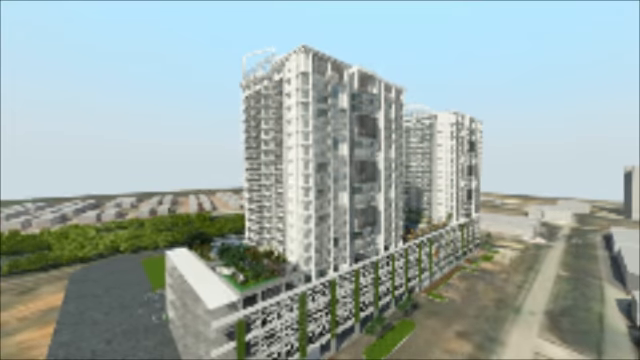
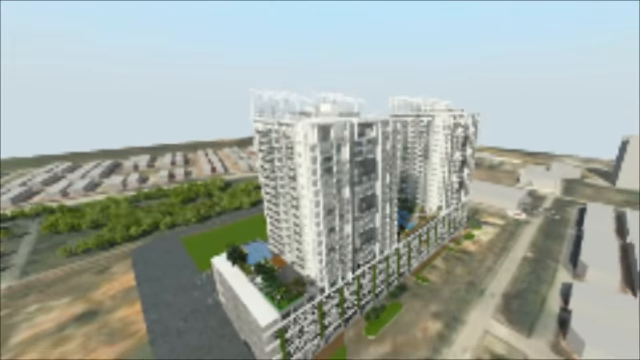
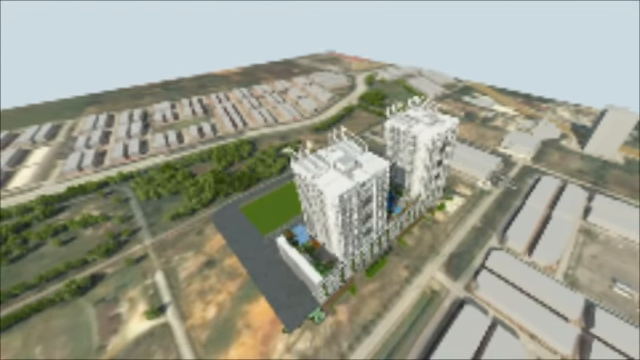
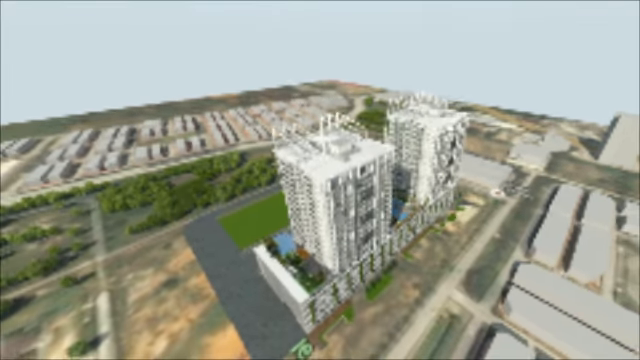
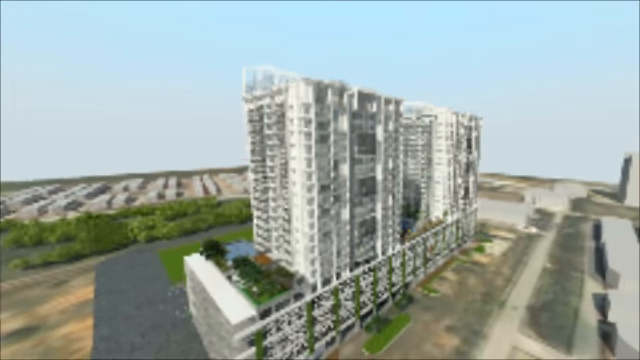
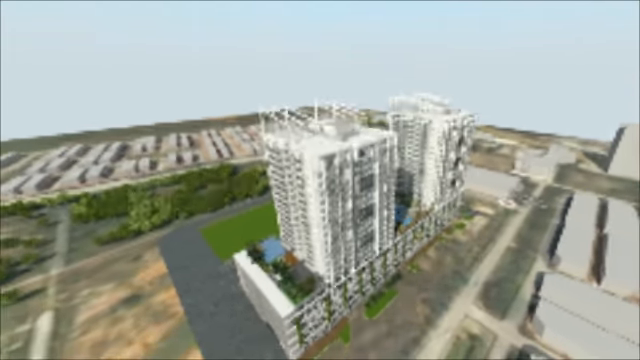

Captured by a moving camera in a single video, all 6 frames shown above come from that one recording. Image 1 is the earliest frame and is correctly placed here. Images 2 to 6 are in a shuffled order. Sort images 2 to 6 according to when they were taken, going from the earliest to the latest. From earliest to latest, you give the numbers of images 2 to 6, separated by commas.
5, 2, 6, 4, 3
